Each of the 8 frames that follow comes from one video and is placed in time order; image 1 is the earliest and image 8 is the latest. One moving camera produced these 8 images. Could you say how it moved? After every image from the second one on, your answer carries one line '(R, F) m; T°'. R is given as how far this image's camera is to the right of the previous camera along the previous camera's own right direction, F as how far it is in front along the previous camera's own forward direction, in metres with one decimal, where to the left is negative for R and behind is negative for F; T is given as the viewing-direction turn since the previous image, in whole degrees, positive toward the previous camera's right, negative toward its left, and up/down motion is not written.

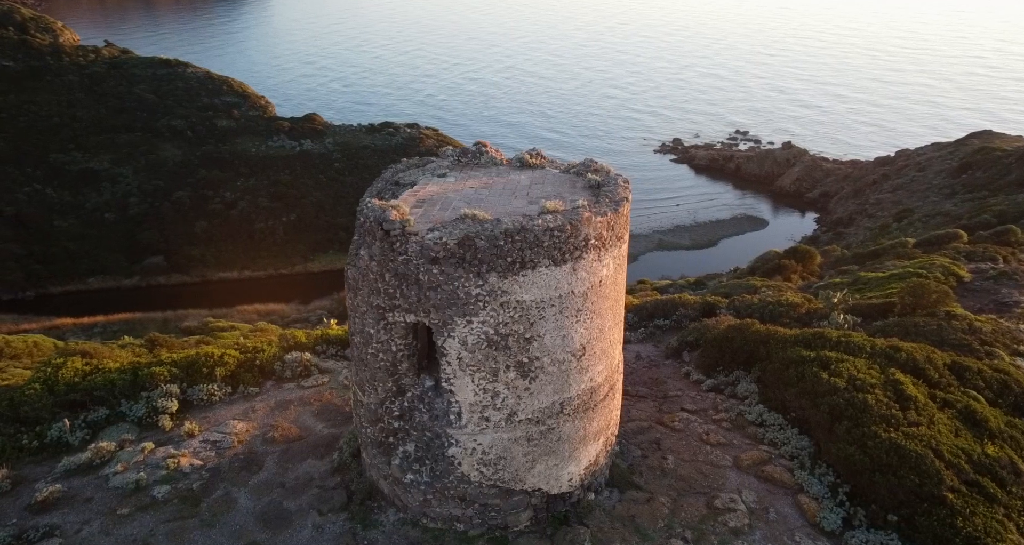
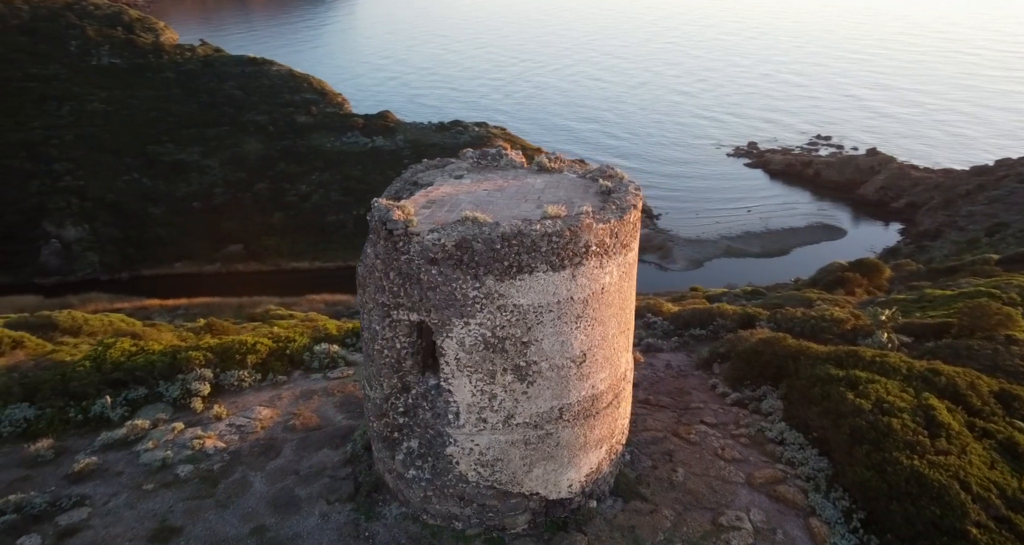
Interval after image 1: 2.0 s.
(+0.7, 0.0) m; -5°
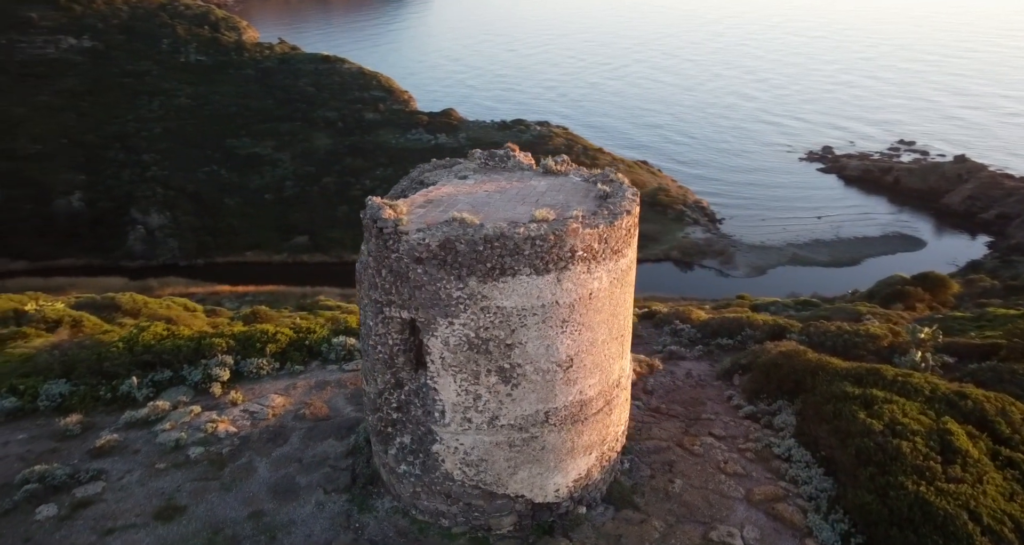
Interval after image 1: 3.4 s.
(+0.7, 0.0) m; -5°
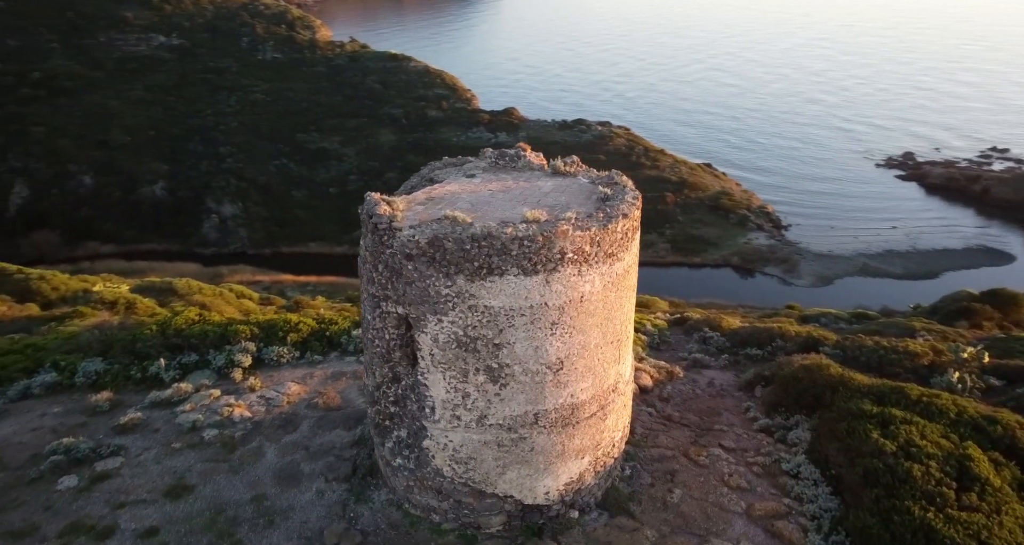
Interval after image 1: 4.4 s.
(+0.7, 0.0) m; -5°
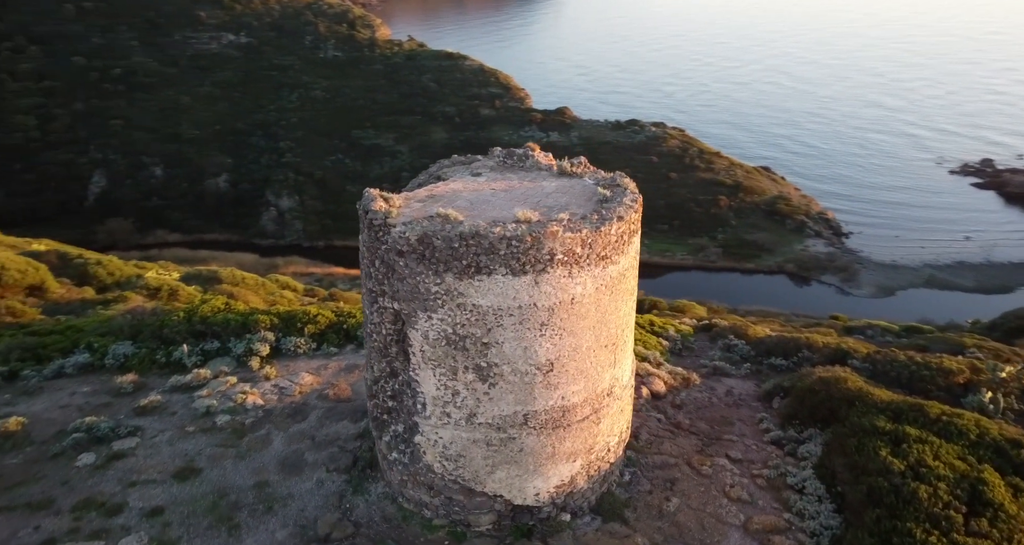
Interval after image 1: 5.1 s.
(+0.6, 0.0) m; -4°
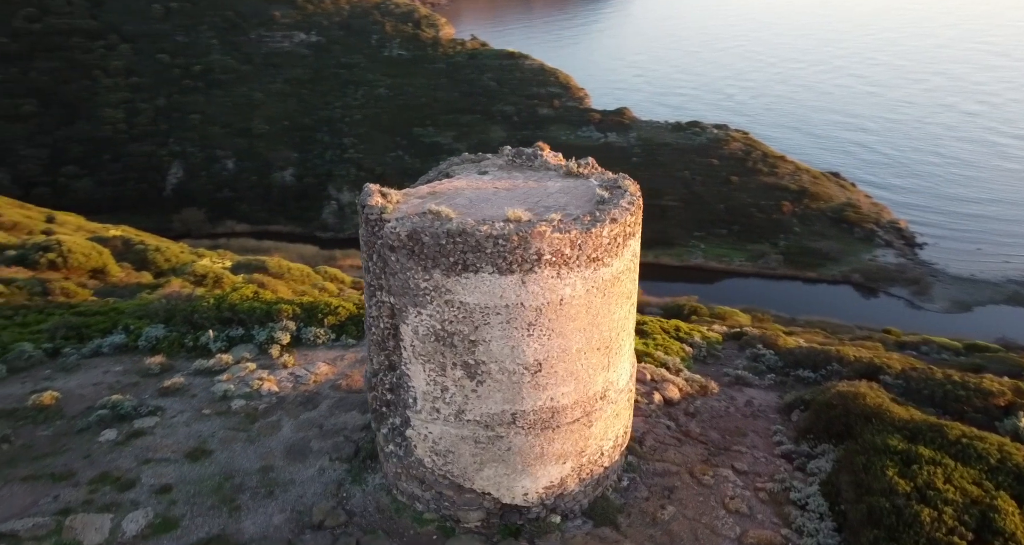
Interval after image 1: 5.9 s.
(+0.7, 0.0) m; -5°
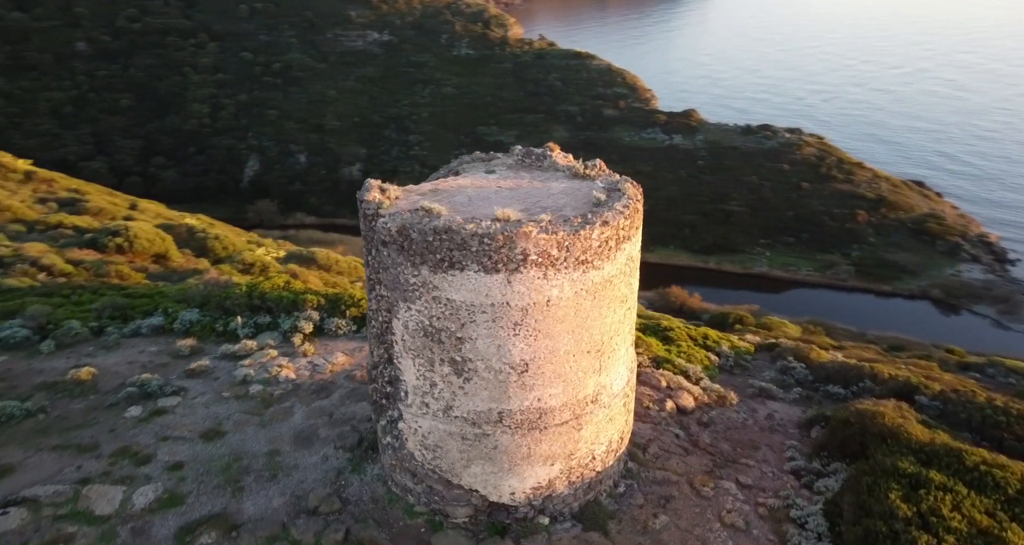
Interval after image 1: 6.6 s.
(+0.7, 0.0) m; -5°
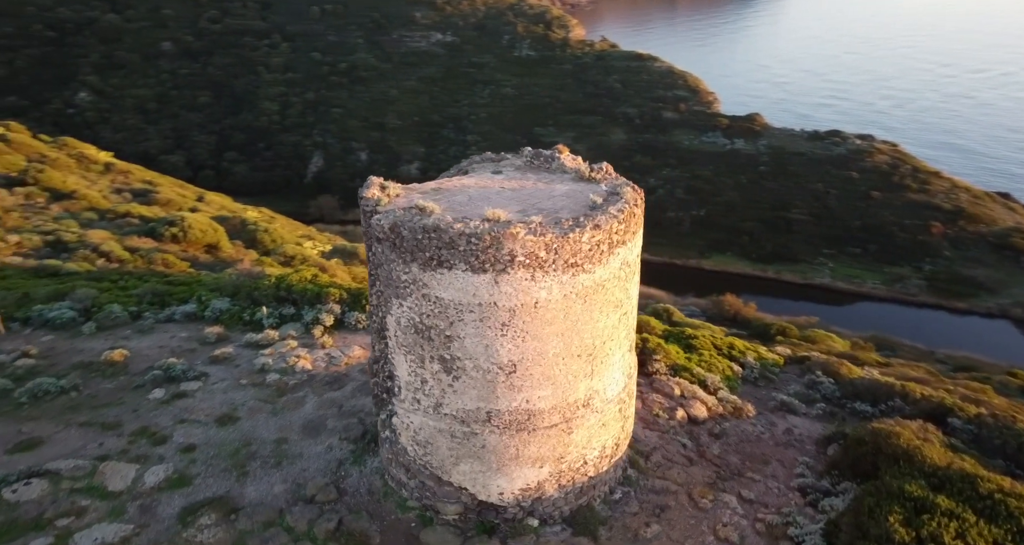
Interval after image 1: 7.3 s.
(+0.7, 0.0) m; -5°
